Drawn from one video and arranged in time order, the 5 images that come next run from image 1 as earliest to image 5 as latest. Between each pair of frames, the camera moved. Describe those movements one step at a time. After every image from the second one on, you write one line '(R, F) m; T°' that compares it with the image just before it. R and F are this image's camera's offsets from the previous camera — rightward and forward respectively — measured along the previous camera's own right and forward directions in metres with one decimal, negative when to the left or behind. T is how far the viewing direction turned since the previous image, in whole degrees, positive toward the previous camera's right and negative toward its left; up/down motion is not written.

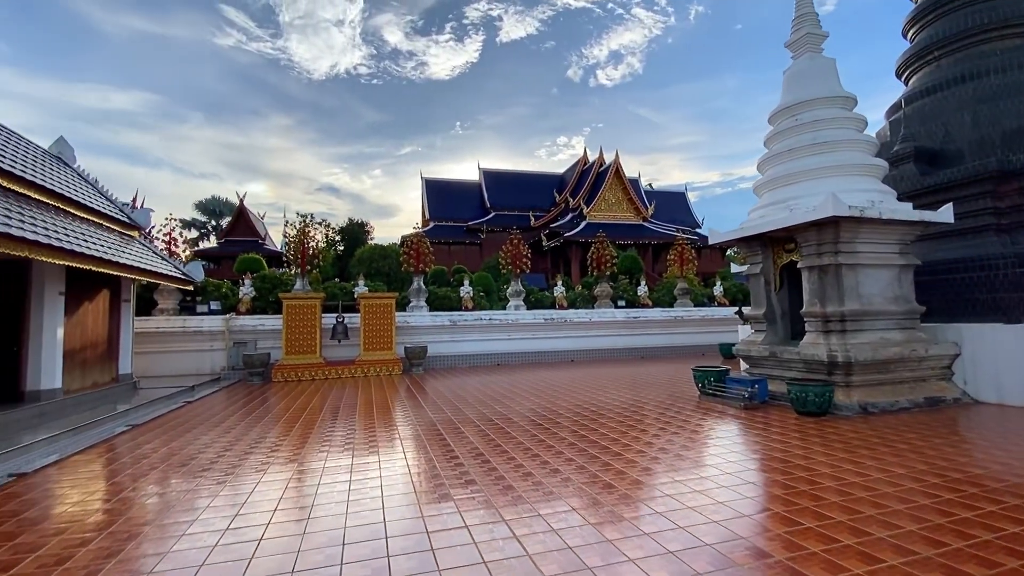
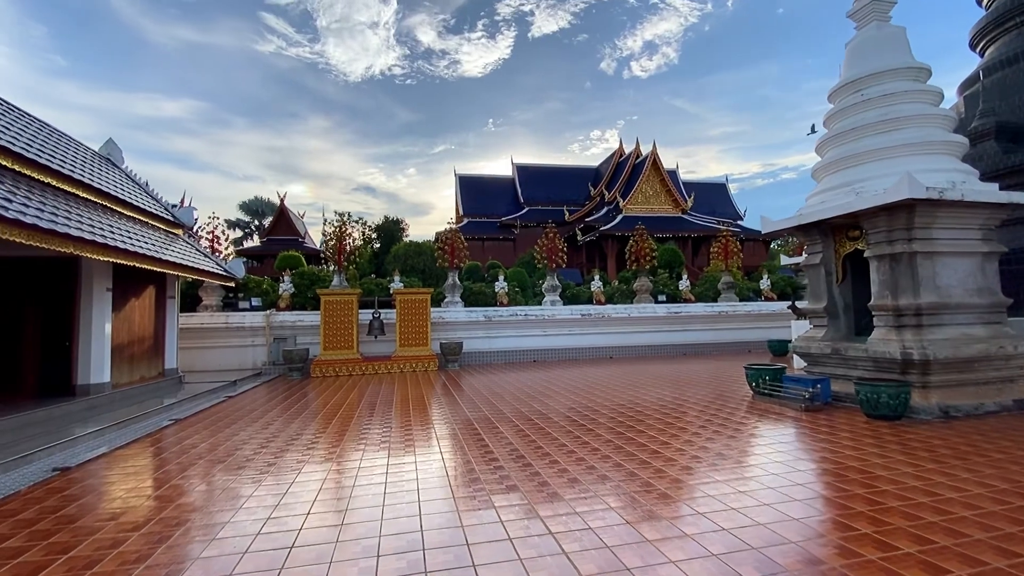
(-0.1, +0.2) m; -4°
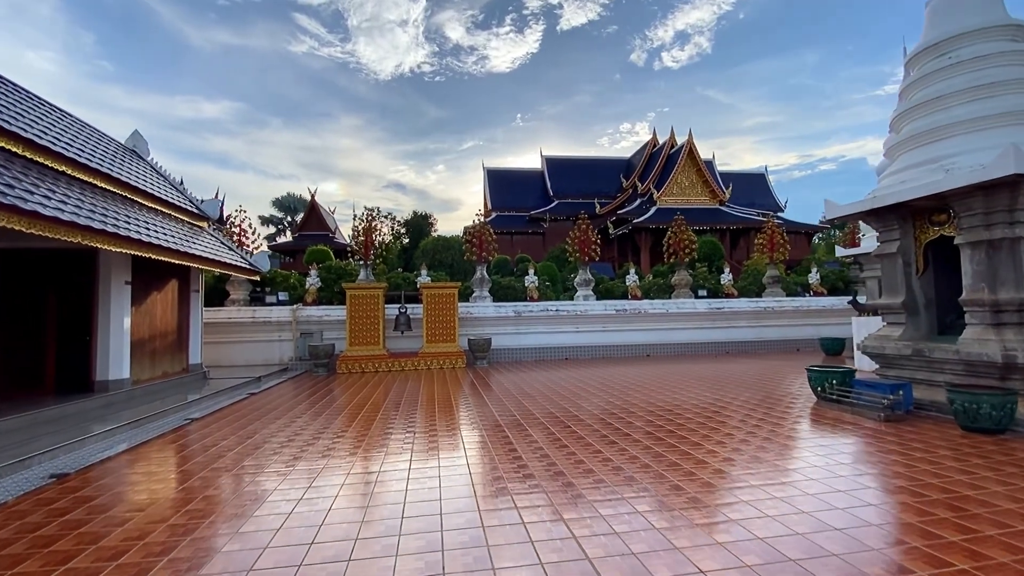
(-0.1, +0.4) m; -3°
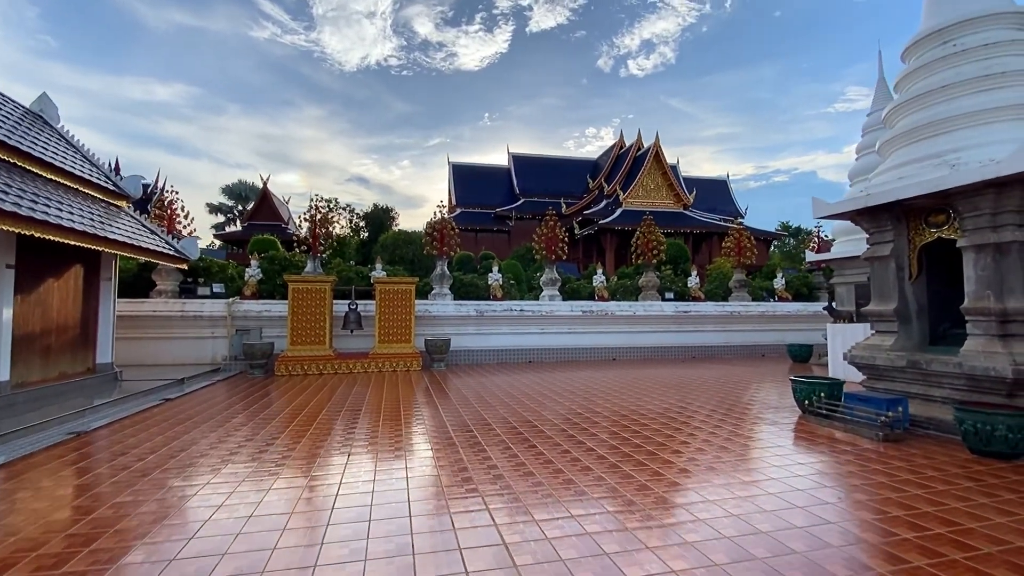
(0.0, +0.6) m; +4°
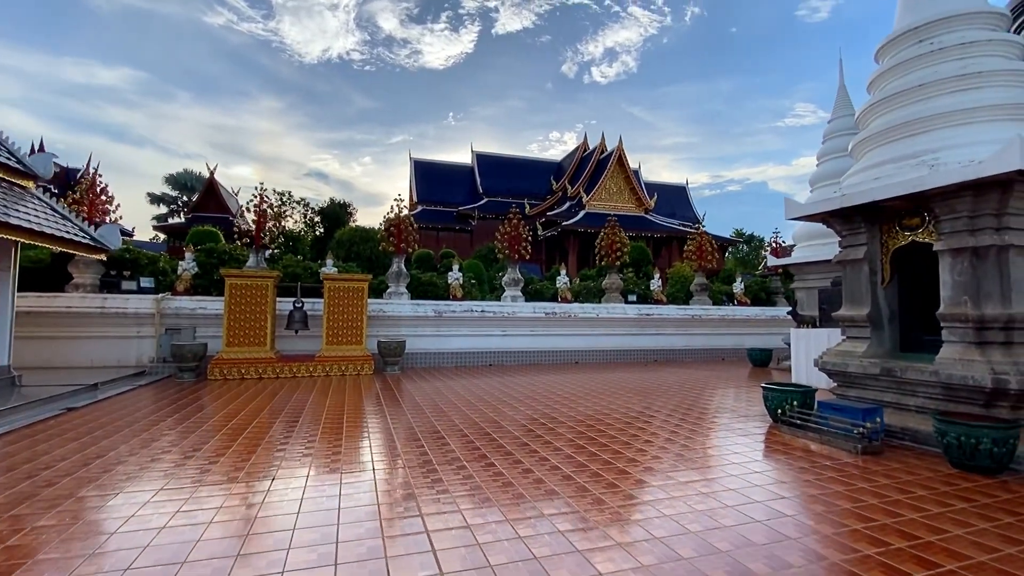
(0.0, +0.4) m; +5°
